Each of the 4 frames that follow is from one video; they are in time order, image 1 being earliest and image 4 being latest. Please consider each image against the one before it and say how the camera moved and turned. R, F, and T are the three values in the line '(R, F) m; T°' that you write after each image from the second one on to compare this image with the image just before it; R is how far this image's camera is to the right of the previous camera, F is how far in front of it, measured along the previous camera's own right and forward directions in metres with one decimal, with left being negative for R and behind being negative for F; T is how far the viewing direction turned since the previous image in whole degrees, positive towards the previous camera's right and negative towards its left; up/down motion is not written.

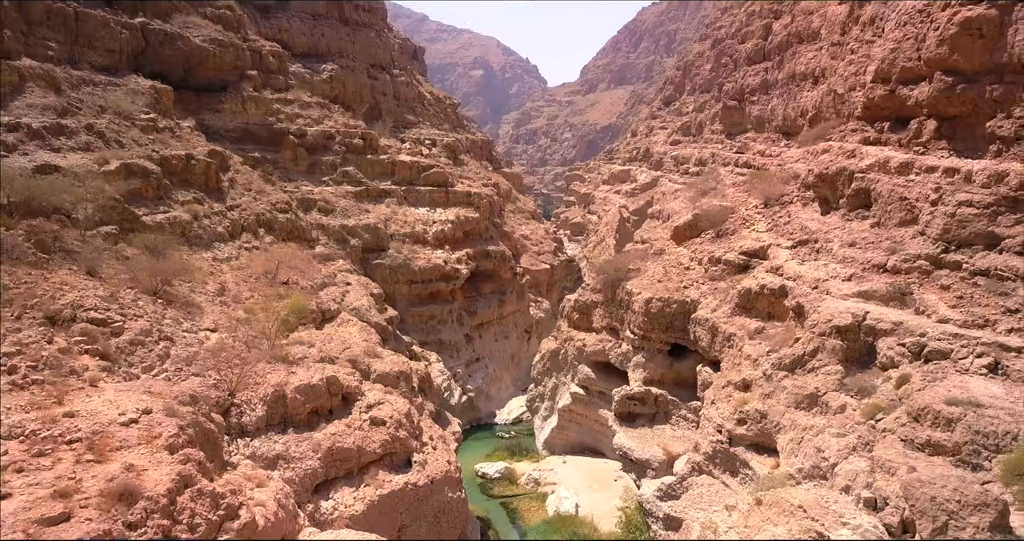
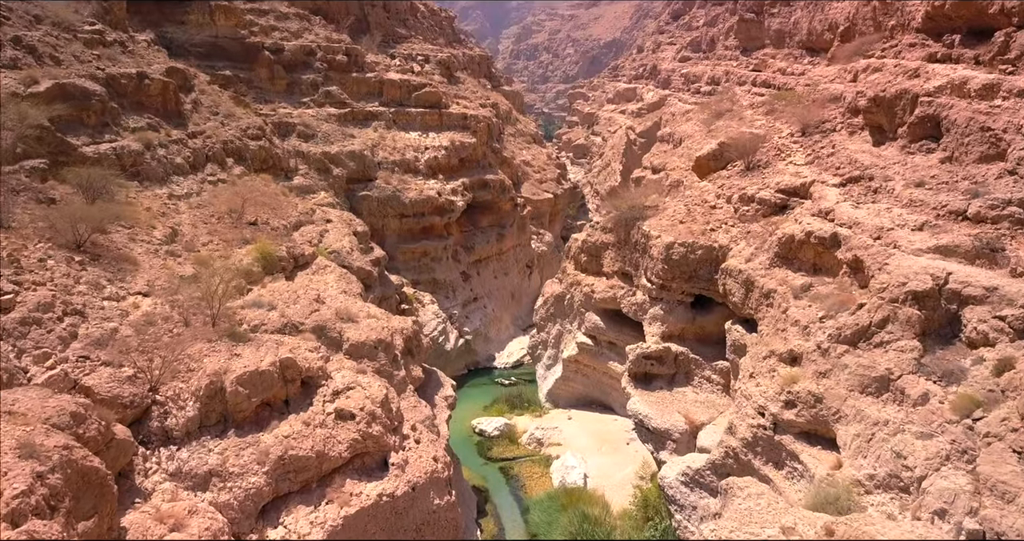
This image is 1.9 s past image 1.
(0.0, +1.7) m; 0°
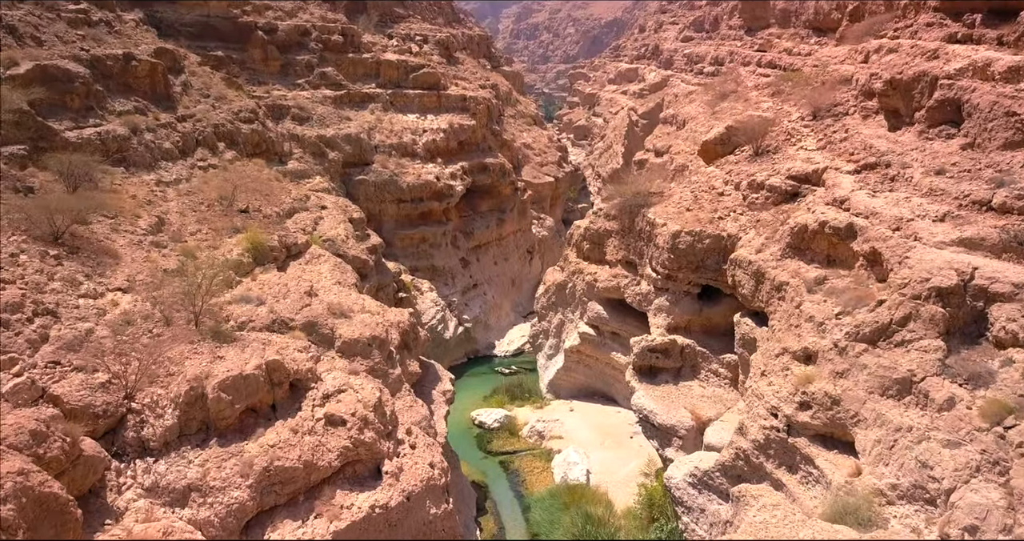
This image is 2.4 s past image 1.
(0.0, +0.4) m; 0°
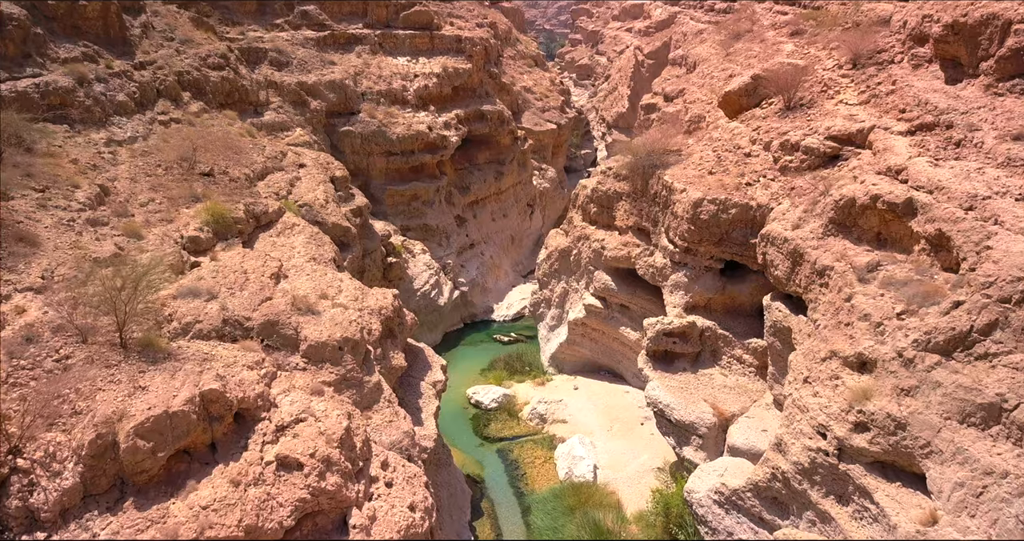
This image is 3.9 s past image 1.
(0.0, +1.3) m; 0°
